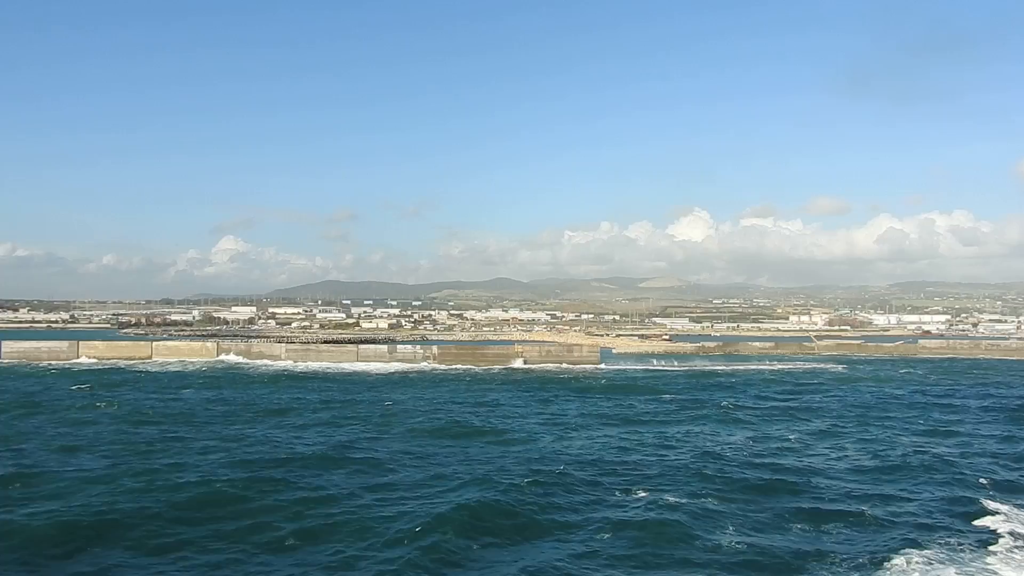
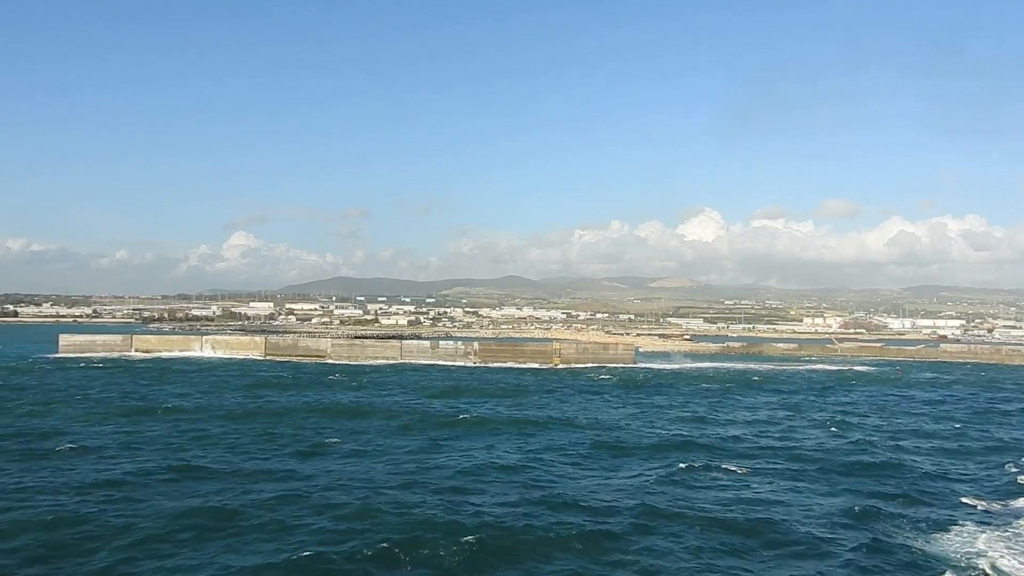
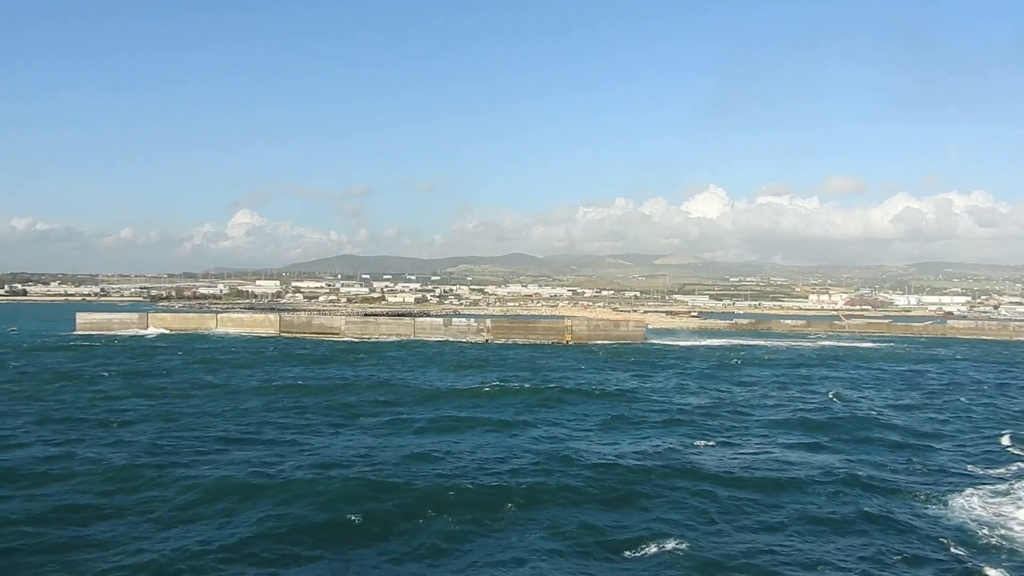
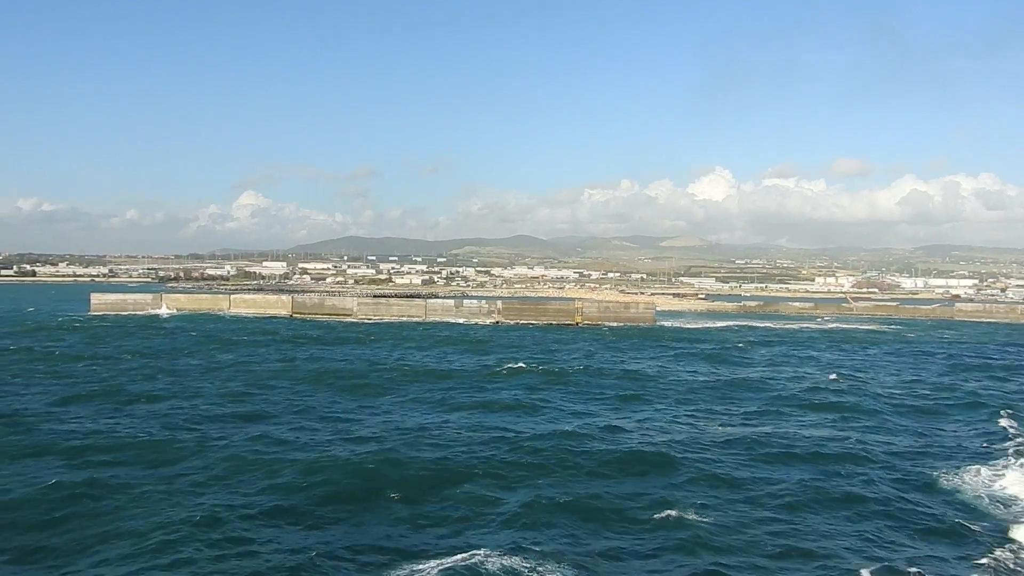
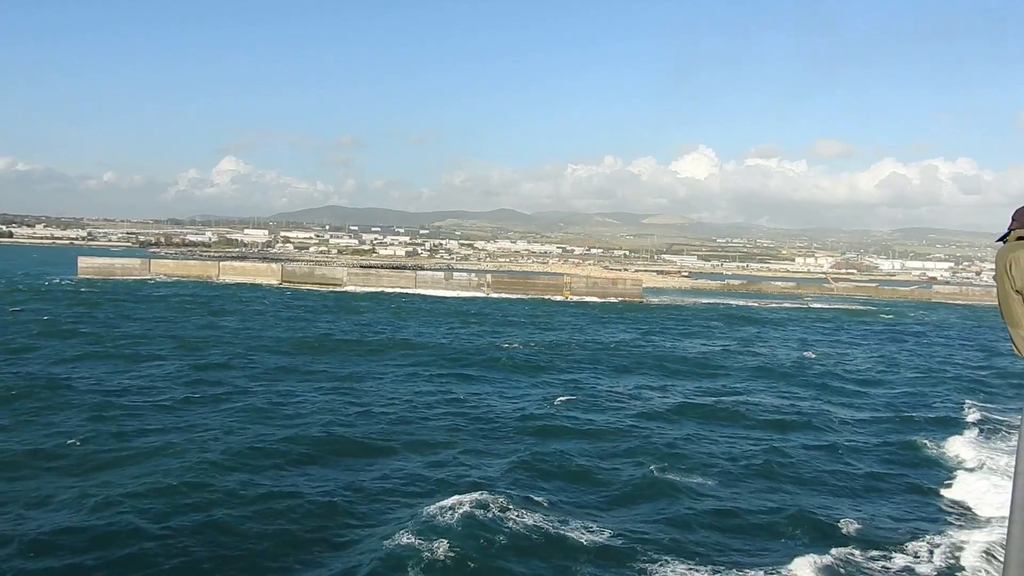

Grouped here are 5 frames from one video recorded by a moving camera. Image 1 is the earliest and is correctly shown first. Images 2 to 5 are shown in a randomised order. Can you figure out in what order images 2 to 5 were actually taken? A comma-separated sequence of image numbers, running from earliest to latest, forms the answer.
2, 3, 4, 5
